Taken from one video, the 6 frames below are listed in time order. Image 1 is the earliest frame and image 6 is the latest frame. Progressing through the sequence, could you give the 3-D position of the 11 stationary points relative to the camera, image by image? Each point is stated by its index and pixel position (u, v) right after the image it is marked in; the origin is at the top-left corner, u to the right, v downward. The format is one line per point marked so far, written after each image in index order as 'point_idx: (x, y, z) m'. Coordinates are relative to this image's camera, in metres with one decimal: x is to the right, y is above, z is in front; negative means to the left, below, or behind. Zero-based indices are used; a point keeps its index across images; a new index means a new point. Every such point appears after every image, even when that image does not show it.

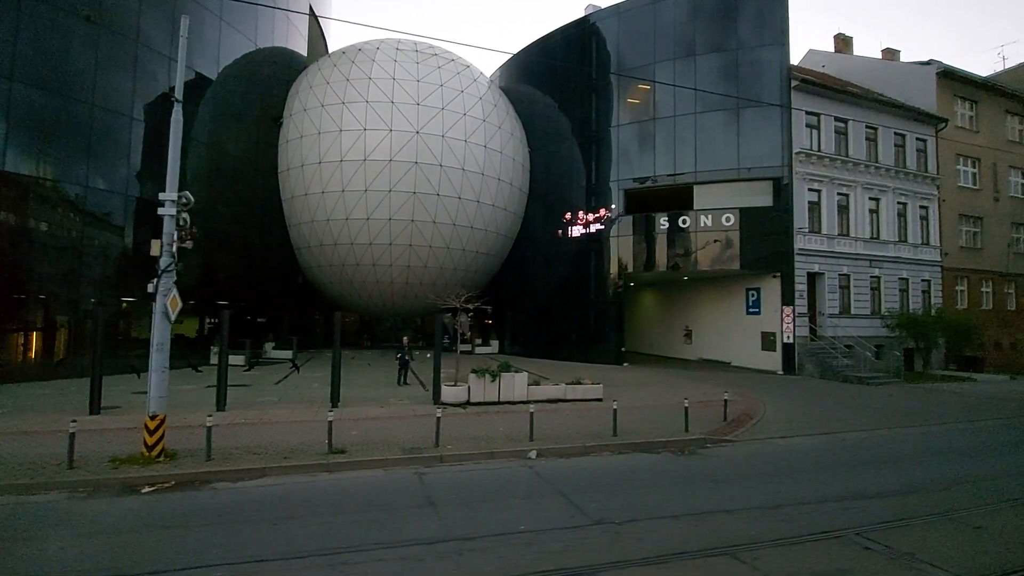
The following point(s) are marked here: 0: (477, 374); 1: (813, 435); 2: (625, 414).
0: (-0.9, -2.2, +16.2) m
1: (+7.0, -3.5, +14.9) m
2: (+2.8, -3.1, +15.8) m
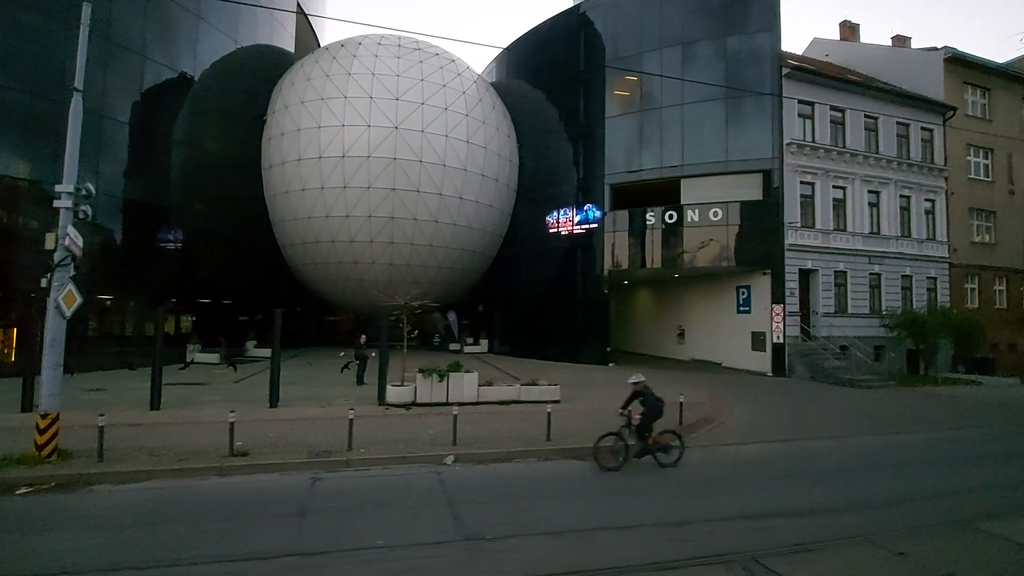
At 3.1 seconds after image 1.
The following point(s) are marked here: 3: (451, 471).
0: (-2.2, -2.1, +15.5) m
1: (+5.7, -3.4, +13.9) m
2: (+1.6, -3.1, +15.0) m
3: (-1.0, -3.0, +10.4) m
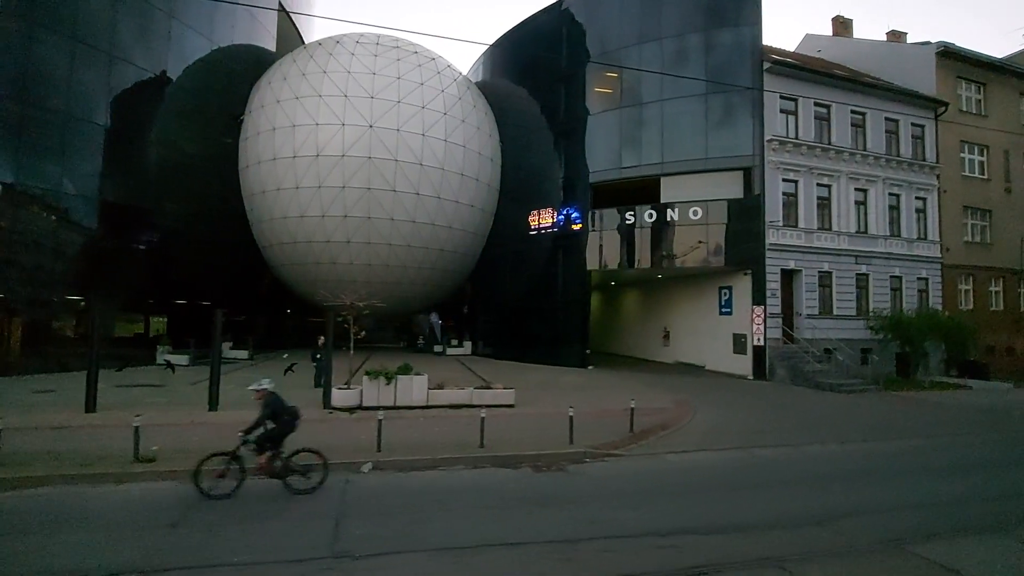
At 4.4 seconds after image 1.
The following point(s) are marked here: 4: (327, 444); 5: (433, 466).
0: (-3.4, -2.1, +15.0) m
1: (+4.5, -3.4, +13.2) m
2: (+0.3, -3.1, +14.4) m
3: (-2.3, -3.0, +9.9) m
4: (-3.4, -2.9, +11.6) m
5: (-1.4, -3.1, +10.8) m
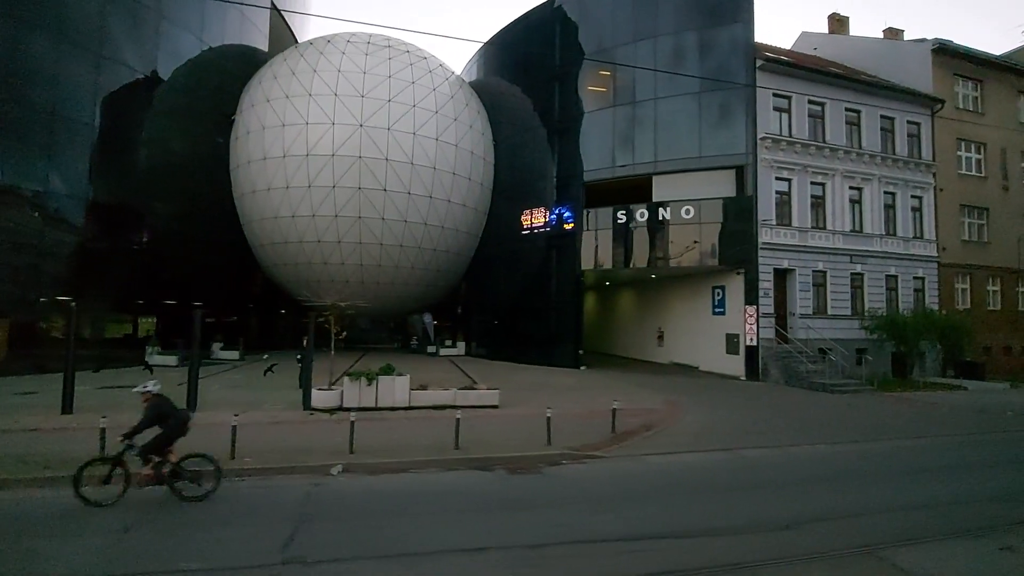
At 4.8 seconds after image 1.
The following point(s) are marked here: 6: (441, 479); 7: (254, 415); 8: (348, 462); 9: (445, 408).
0: (-3.8, -2.1, +14.8) m
1: (+4.0, -3.4, +13.0) m
2: (-0.1, -3.0, +14.2) m
3: (-2.8, -3.0, +9.7) m
4: (-3.9, -2.9, +11.5) m
5: (-1.8, -3.0, +10.6) m
6: (-1.2, -3.1, +10.2) m
7: (-5.8, -2.9, +14.2) m
8: (-2.7, -2.9, +10.5) m
9: (-1.6, -2.9, +15.2) m
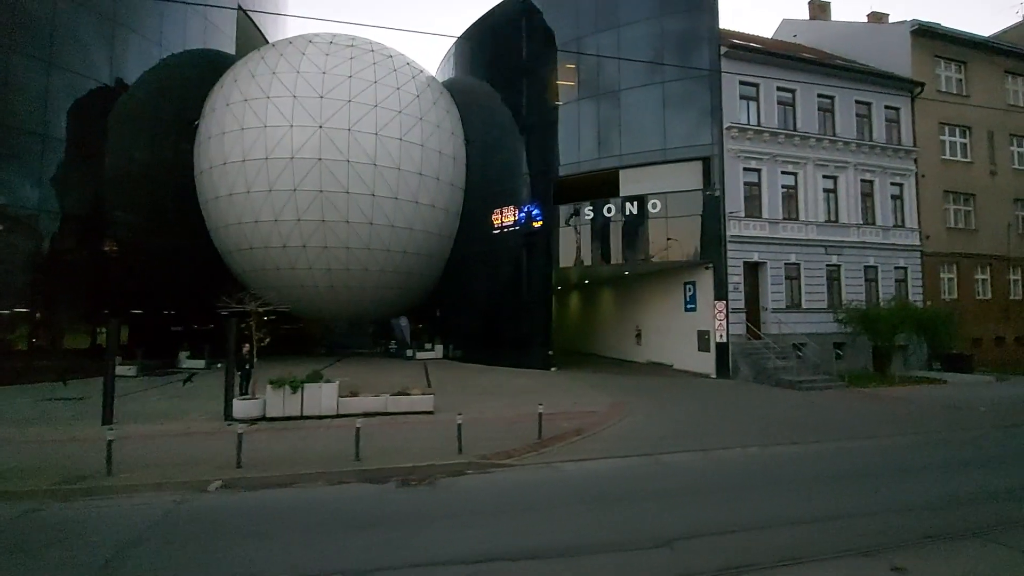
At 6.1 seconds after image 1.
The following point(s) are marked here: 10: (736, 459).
0: (-5.4, -2.2, +14.3) m
1: (+2.4, -3.3, +12.3) m
2: (-1.7, -3.0, +13.6) m
3: (-4.5, -3.1, +9.2) m
4: (-5.5, -3.0, +10.9) m
5: (-3.5, -3.1, +10.0) m
6: (-2.9, -3.1, +9.6) m
7: (-7.4, -3.0, +13.7) m
8: (-4.4, -3.0, +9.9) m
9: (-3.2, -3.0, +14.6) m
10: (+4.4, -3.4, +12.3) m
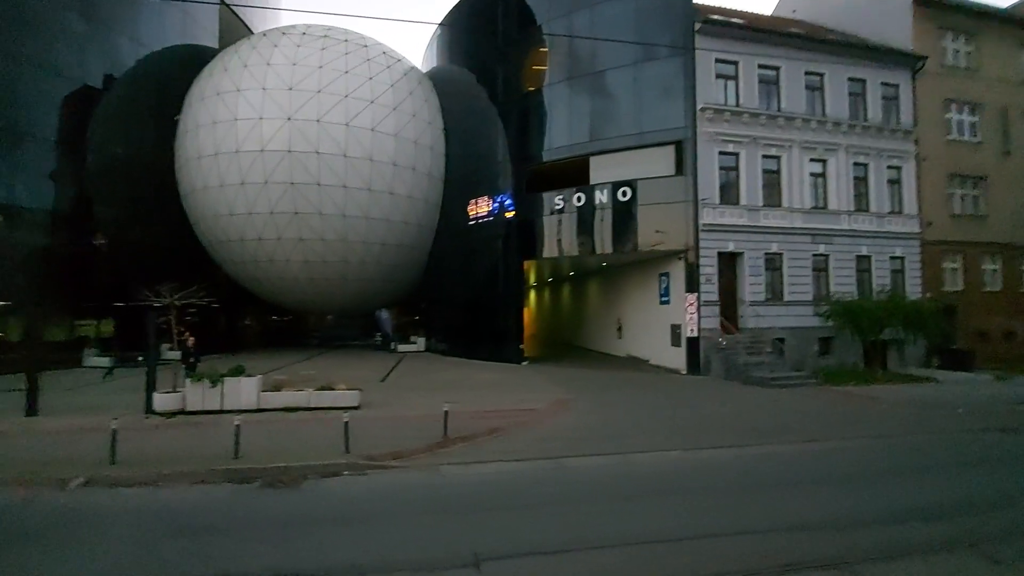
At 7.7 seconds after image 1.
0: (-7.1, -2.1, +14.1) m
1: (+0.5, -3.1, +11.6) m
2: (-3.5, -2.9, +13.2) m
3: (-6.5, -3.0, +8.9) m
4: (-7.5, -2.9, +10.8) m
5: (-5.5, -3.0, +9.7) m
6: (-4.9, -3.1, +9.3) m
7: (-9.2, -2.9, +13.6) m
8: (-6.4, -2.9, +9.7) m
9: (-4.9, -2.8, +14.3) m
10: (+2.5, -3.2, +11.5) m
